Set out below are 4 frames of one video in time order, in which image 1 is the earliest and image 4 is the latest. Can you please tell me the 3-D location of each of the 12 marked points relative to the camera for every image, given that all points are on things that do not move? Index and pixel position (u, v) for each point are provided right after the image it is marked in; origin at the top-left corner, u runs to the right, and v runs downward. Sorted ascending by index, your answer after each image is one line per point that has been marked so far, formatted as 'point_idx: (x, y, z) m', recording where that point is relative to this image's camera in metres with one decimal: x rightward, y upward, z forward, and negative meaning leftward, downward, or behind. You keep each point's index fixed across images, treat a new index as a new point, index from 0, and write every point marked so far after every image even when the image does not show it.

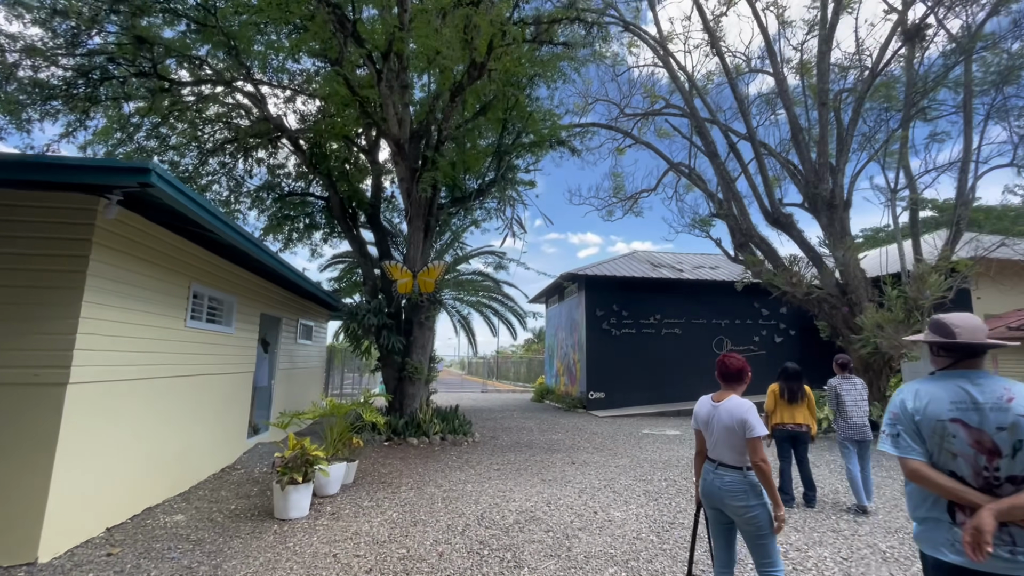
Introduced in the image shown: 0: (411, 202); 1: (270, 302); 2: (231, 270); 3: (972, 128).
0: (-2.0, +1.7, +9.3) m
1: (-4.2, -0.3, +8.5) m
2: (-3.9, +0.3, +6.7) m
3: (+10.7, +3.7, +11.1) m
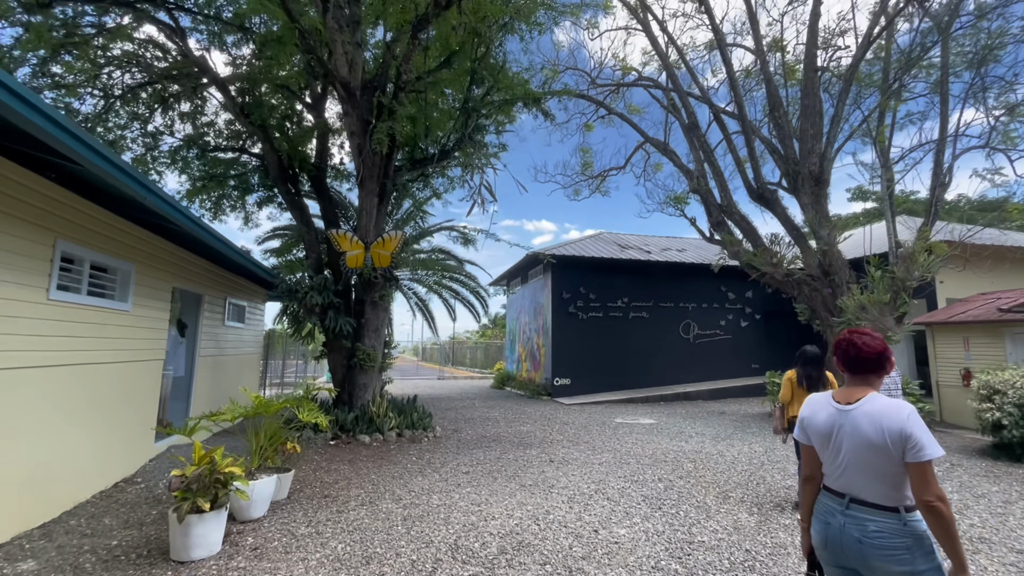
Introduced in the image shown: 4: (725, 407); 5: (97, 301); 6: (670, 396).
0: (-2.5, +2.1, +8.0) m
1: (-4.7, +0.2, +7.0) m
2: (-4.2, +0.6, +5.2) m
3: (+10.0, +4.1, +10.9) m
4: (+5.5, -3.1, +12.4) m
5: (-4.1, -0.1, +4.8) m
6: (+4.6, -3.1, +13.8) m
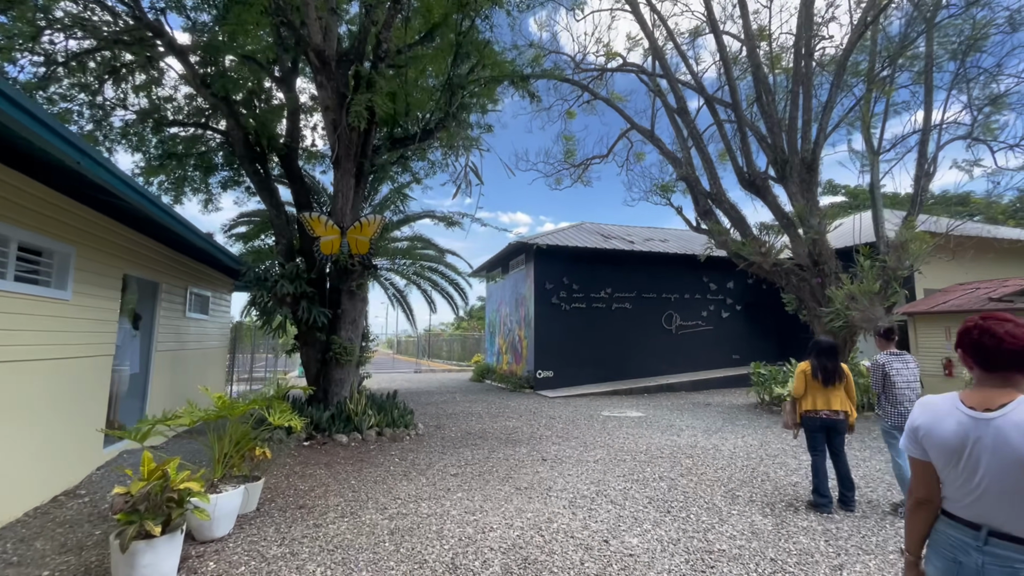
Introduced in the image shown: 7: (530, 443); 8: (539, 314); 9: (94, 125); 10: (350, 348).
0: (-2.7, +2.3, +7.4) m
1: (-4.8, +0.3, +6.3) m
2: (-4.3, +0.8, +4.5) m
3: (+9.6, +4.3, +11.0) m
4: (+5.1, -2.8, +12.3) m
5: (-4.2, 0.0, +4.1) m
6: (+4.0, -2.8, +13.7) m
7: (+0.3, -2.3, +7.2) m
8: (+0.8, -0.8, +14.3) m
9: (-7.8, +3.1, +8.9) m
10: (-2.6, -0.9, +7.6) m
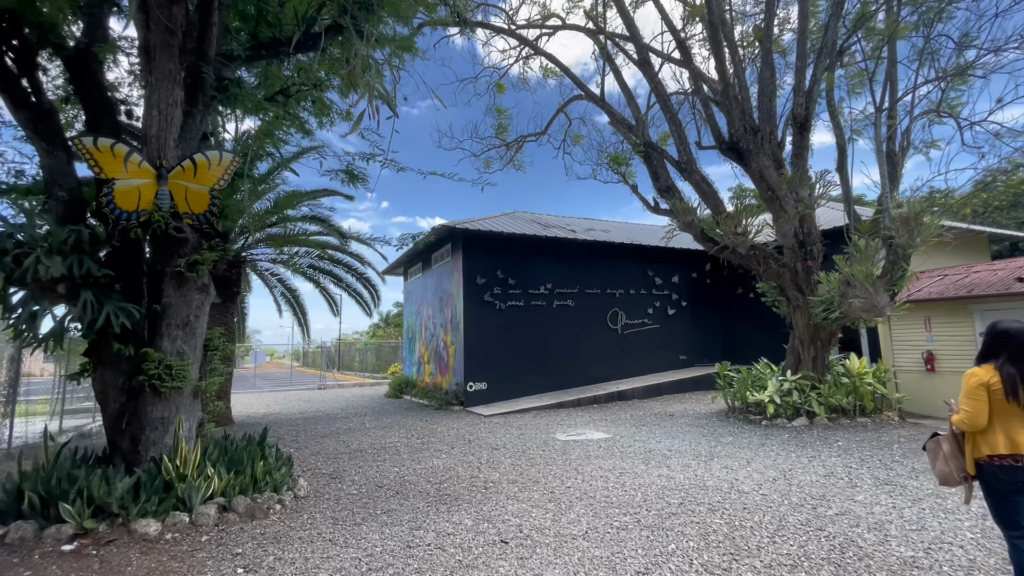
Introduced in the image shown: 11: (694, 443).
0: (-3.4, +2.5, +4.5) m
1: (-5.3, +0.5, +3.1) m
2: (-4.4, +1.0, +1.4) m
3: (+8.1, +4.5, +10.1) m
4: (+3.5, -2.6, +10.6) m
5: (-4.2, +0.2, +1.0) m
6: (+2.3, -2.7, +11.8) m
7: (-0.4, -2.1, +4.8) m
8: (-1.0, -0.7, +11.9) m
9: (-8.7, +3.2, +5.2) m
10: (-3.3, -0.8, +4.7) m
11: (+2.8, -2.4, +7.3) m
